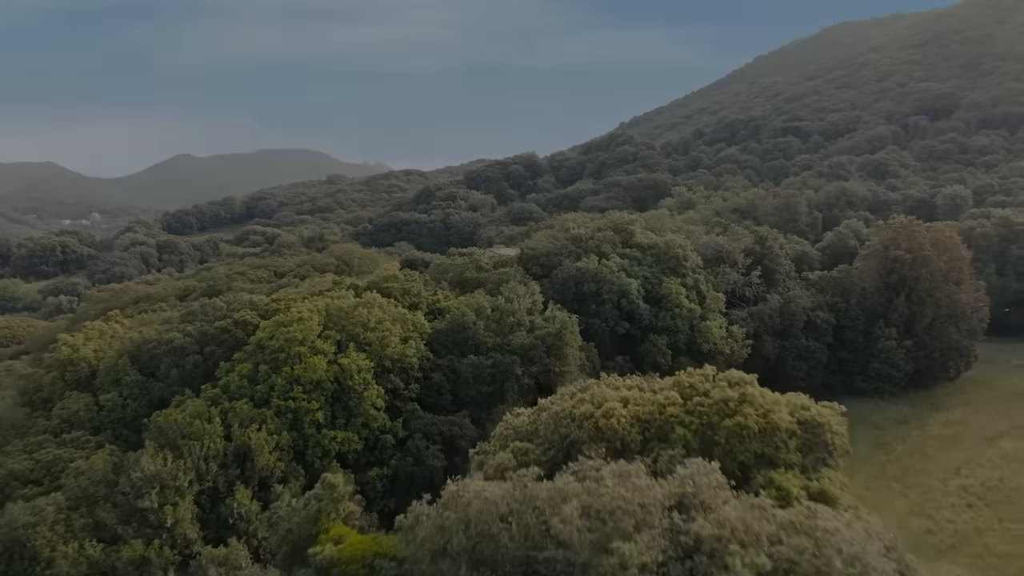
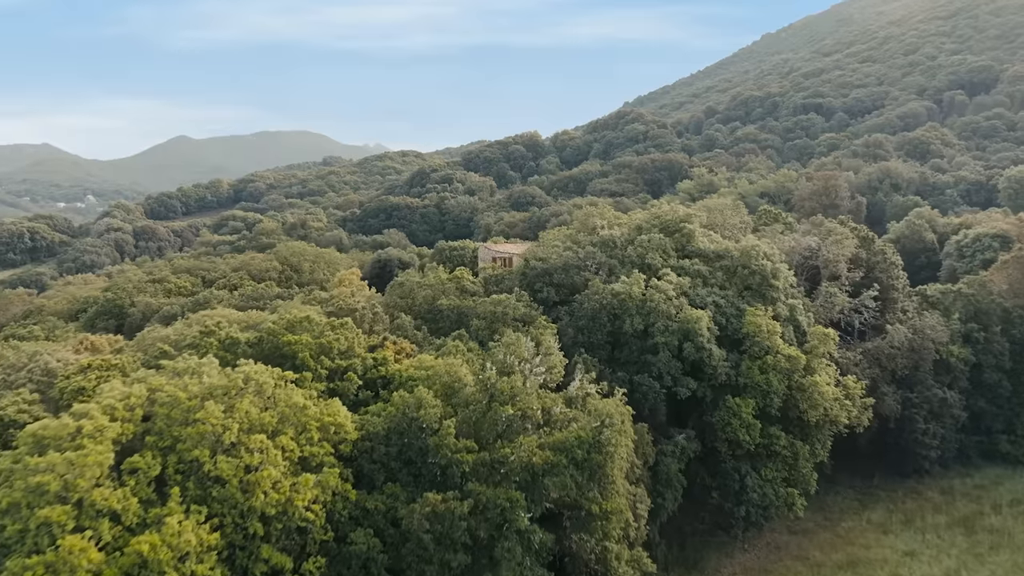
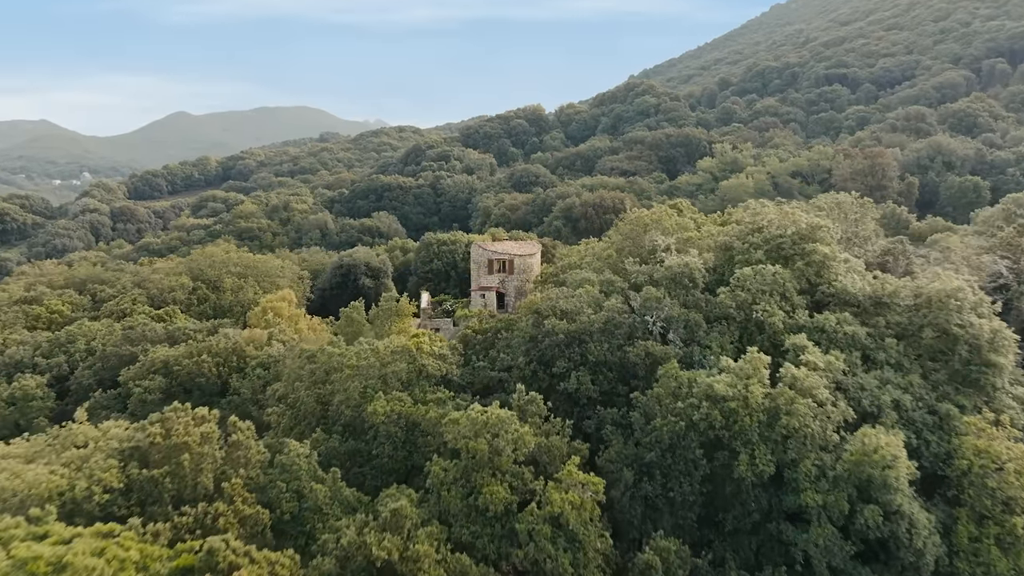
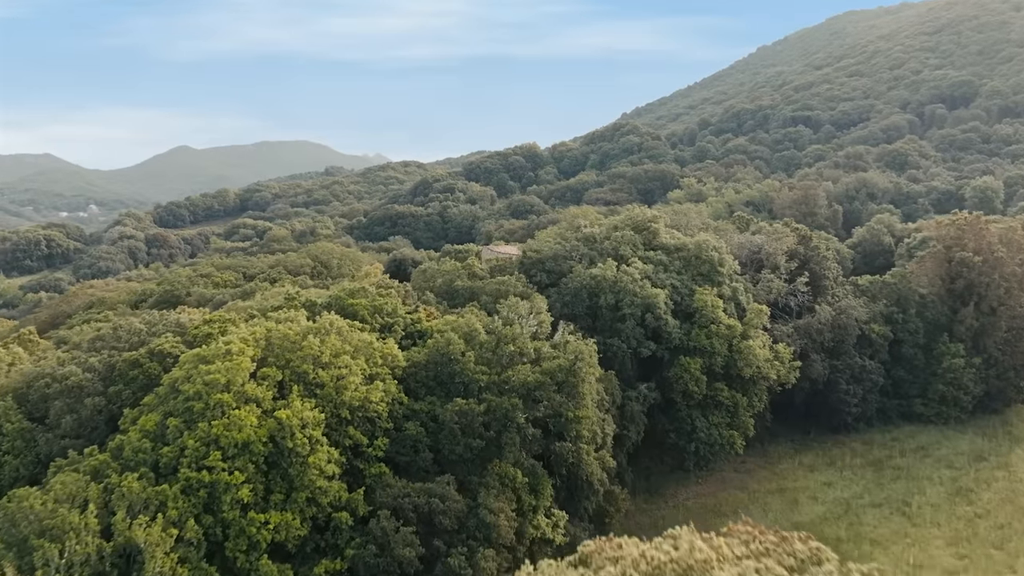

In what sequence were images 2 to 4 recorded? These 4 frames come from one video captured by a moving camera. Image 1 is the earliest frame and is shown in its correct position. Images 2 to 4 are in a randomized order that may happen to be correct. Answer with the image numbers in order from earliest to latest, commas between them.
4, 2, 3
